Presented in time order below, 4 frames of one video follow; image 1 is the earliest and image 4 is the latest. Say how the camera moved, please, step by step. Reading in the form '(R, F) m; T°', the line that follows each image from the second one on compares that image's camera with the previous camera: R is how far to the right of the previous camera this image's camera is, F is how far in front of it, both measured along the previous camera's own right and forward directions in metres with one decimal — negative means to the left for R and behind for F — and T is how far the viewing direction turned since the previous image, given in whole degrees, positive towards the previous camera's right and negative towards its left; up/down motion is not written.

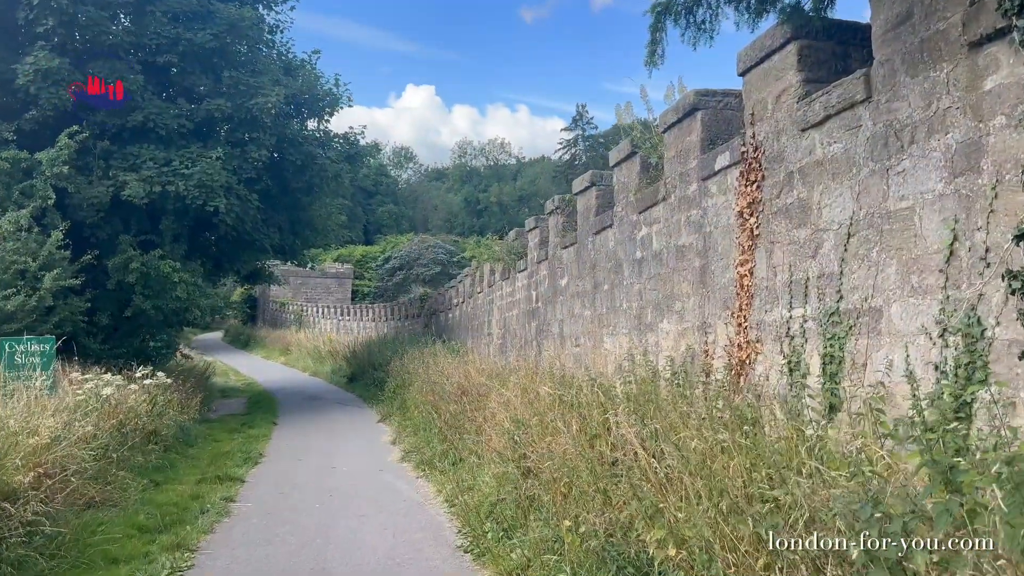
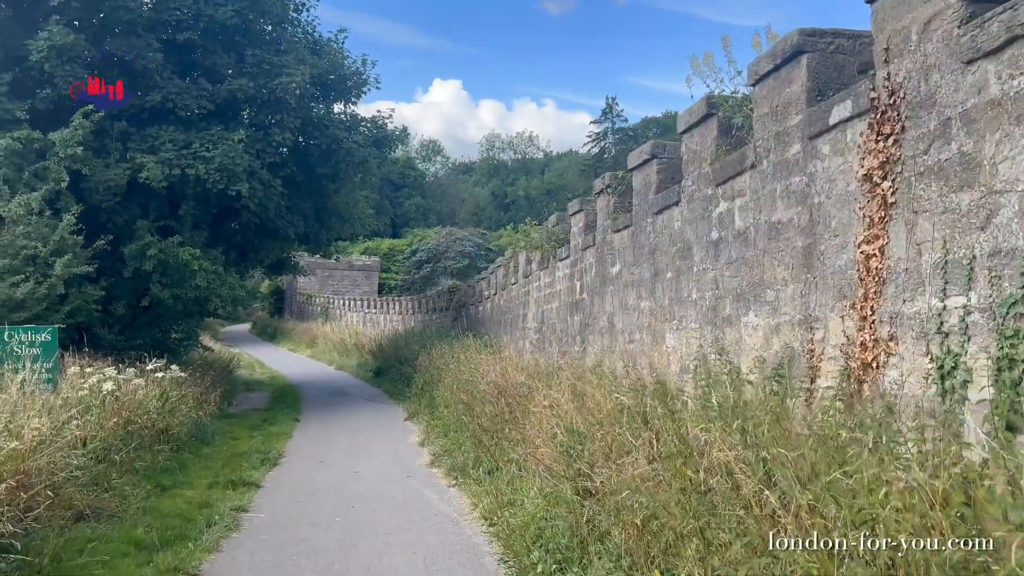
(-0.2, +0.9) m; -2°
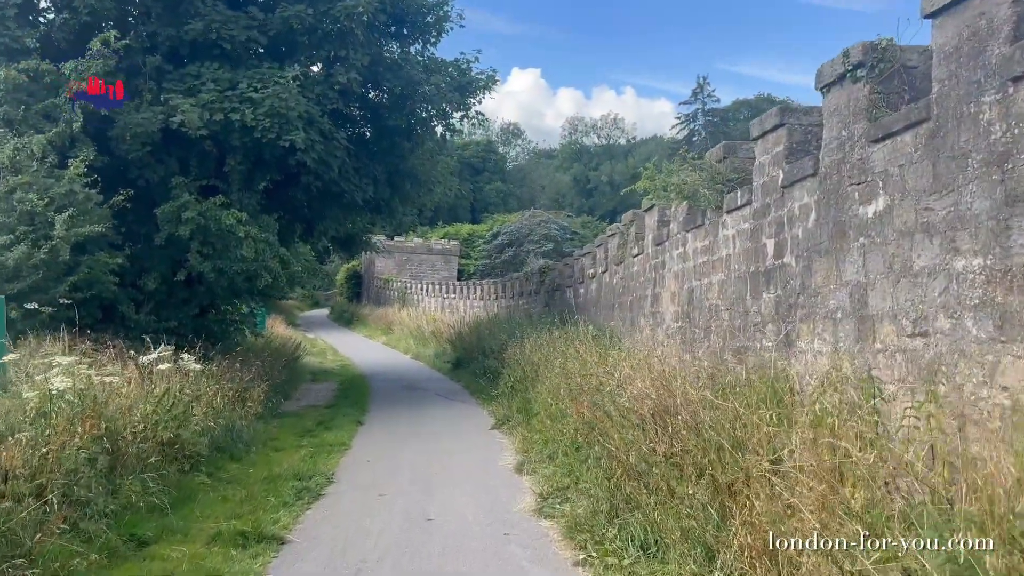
(-0.5, +2.9) m; -6°
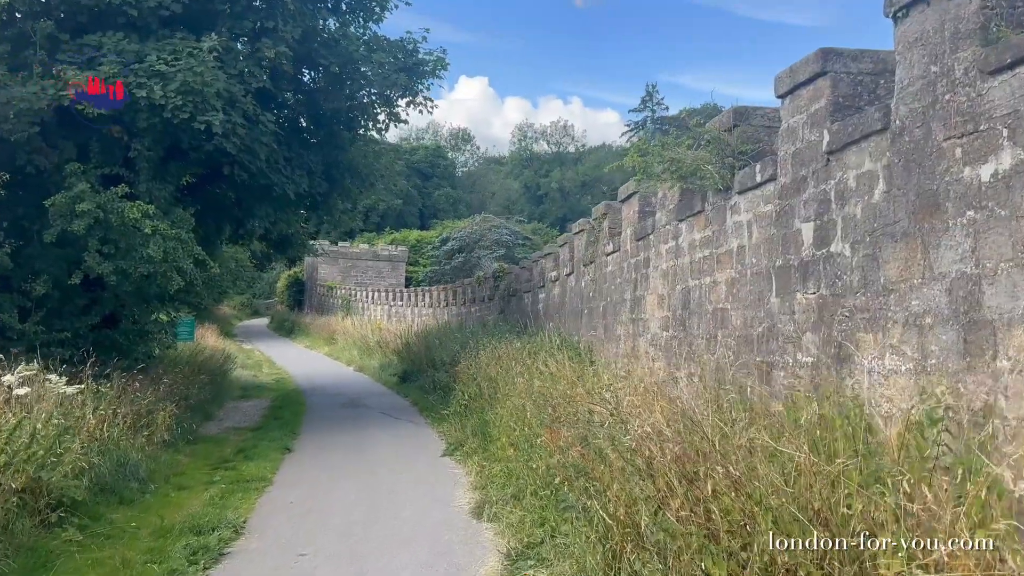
(-0.1, +1.4) m; +4°
